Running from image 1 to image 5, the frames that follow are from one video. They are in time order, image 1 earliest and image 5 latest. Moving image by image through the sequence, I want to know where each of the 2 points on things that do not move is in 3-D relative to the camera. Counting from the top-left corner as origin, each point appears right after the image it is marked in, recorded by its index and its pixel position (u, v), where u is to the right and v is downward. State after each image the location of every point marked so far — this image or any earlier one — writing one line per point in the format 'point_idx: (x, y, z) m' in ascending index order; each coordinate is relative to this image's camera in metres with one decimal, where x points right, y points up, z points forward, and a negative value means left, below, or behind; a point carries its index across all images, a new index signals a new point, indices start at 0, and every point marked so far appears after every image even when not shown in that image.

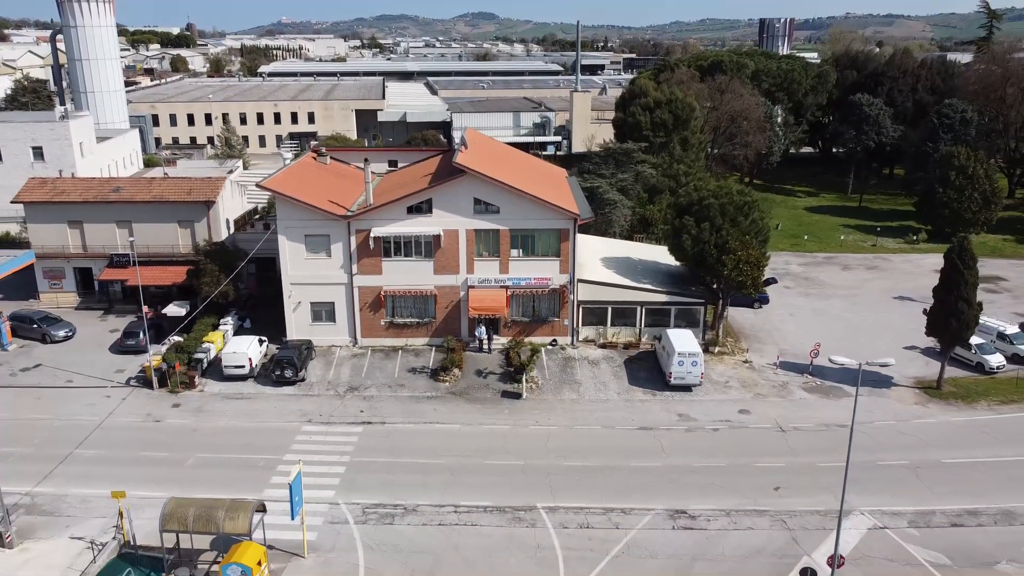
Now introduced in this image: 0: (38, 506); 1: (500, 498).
0: (-11.1, -5.1, +18.4) m
1: (-0.3, -5.1, +19.3) m
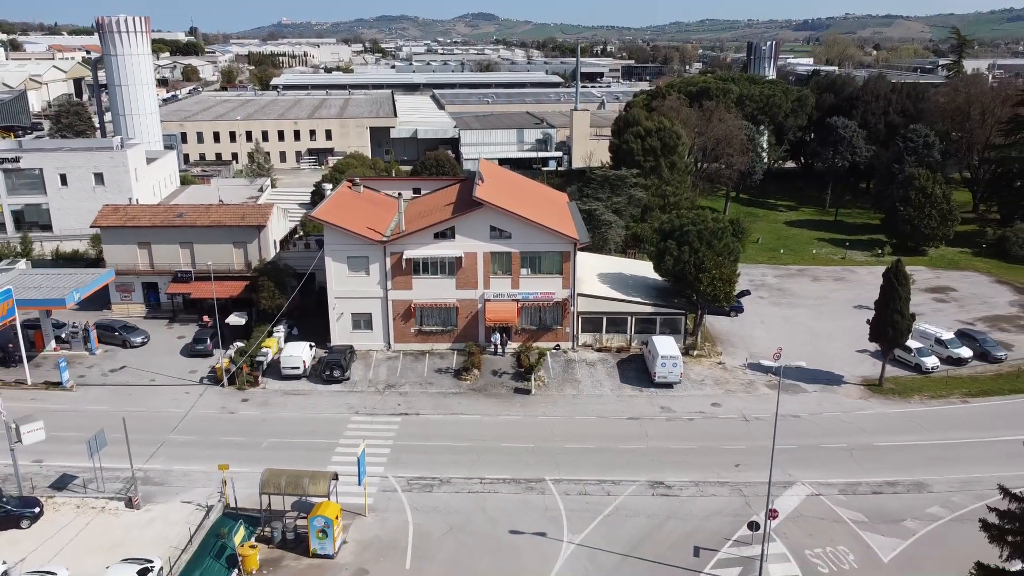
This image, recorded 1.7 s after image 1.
0: (-10.7, -5.6, +23.4) m
1: (+0.1, -5.7, +24.2) m
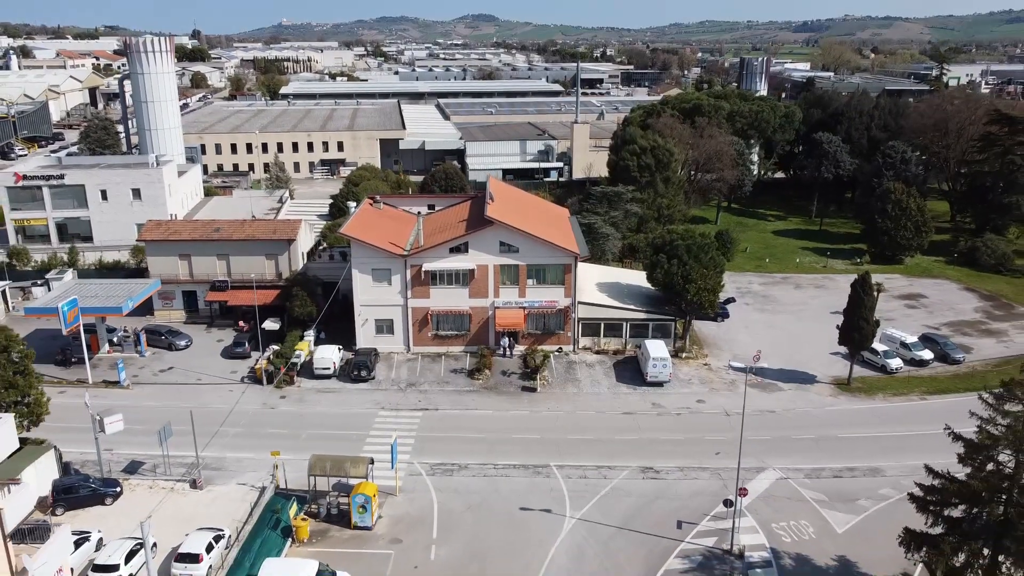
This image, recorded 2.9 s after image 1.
0: (-10.4, -6.0, +27.0) m
1: (+0.4, -6.1, +27.8) m
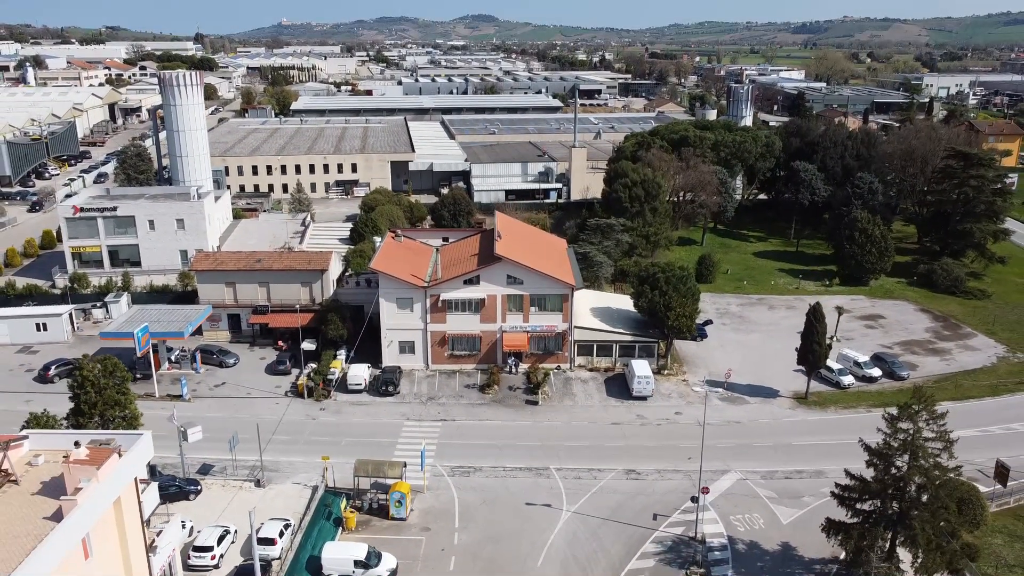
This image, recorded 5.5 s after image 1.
0: (-10.1, -7.4, +32.6) m
1: (+0.7, -7.4, +33.5) m
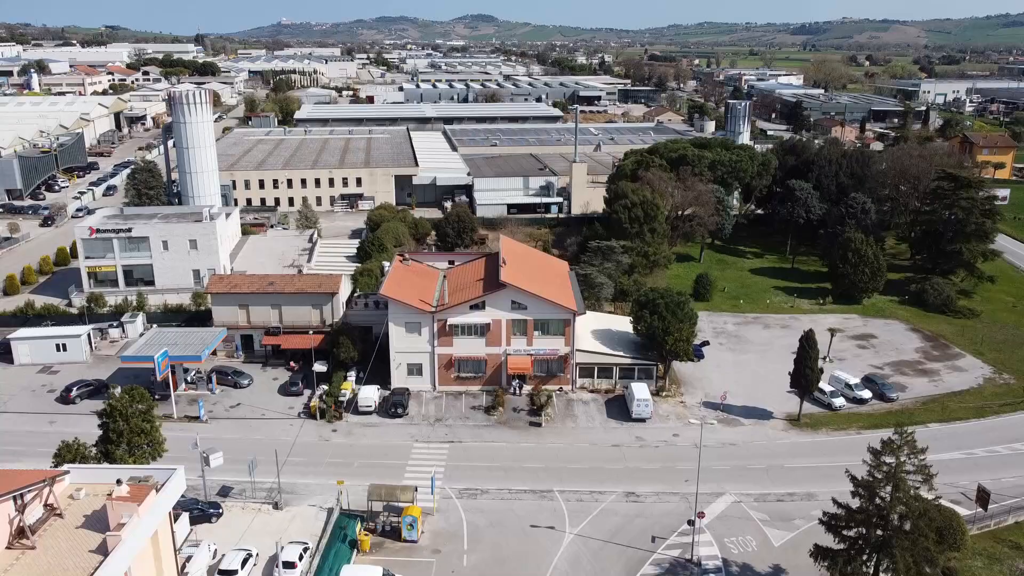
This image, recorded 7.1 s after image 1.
0: (-9.9, -8.7, +34.2) m
1: (+0.9, -8.8, +35.1) m
